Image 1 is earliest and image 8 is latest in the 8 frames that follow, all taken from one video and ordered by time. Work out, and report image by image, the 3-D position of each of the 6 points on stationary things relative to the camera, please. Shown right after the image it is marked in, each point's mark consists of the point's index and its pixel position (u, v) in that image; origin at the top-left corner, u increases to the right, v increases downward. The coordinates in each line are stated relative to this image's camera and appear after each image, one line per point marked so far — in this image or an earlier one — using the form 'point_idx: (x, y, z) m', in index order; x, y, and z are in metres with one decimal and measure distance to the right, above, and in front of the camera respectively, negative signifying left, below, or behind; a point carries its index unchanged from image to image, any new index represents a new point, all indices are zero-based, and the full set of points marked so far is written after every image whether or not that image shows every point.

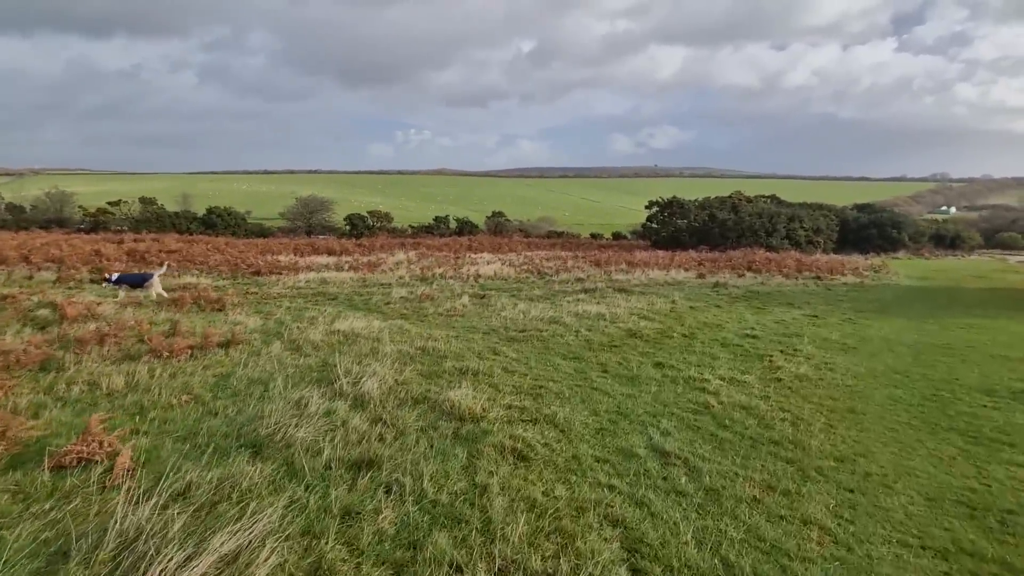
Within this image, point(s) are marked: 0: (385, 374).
0: (-1.7, -1.1, +6.8) m
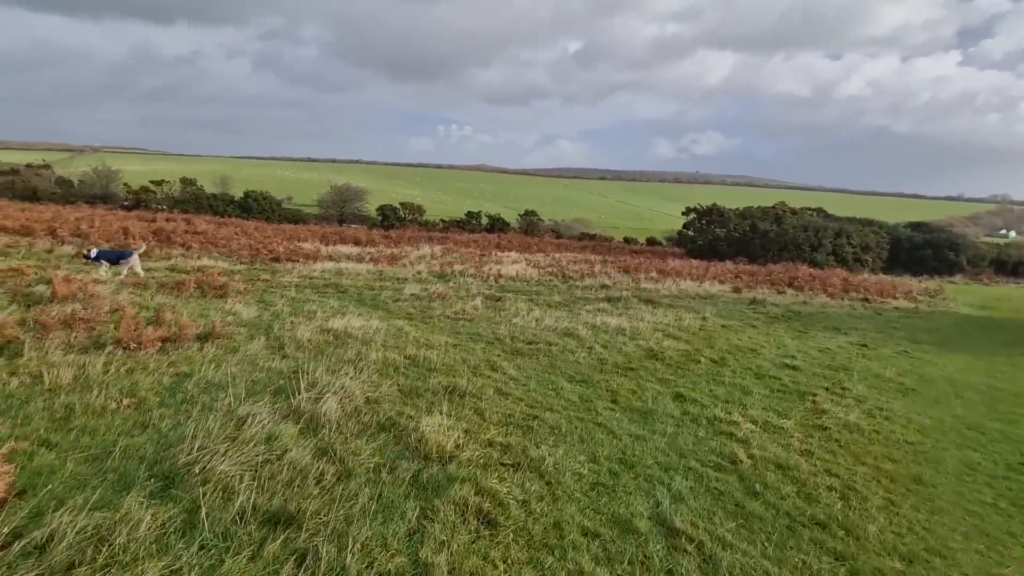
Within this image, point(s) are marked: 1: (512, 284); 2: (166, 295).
0: (-1.8, -1.2, +5.9) m
1: (0.0, +0.1, +19.2) m
2: (-8.2, -0.2, +12.4) m
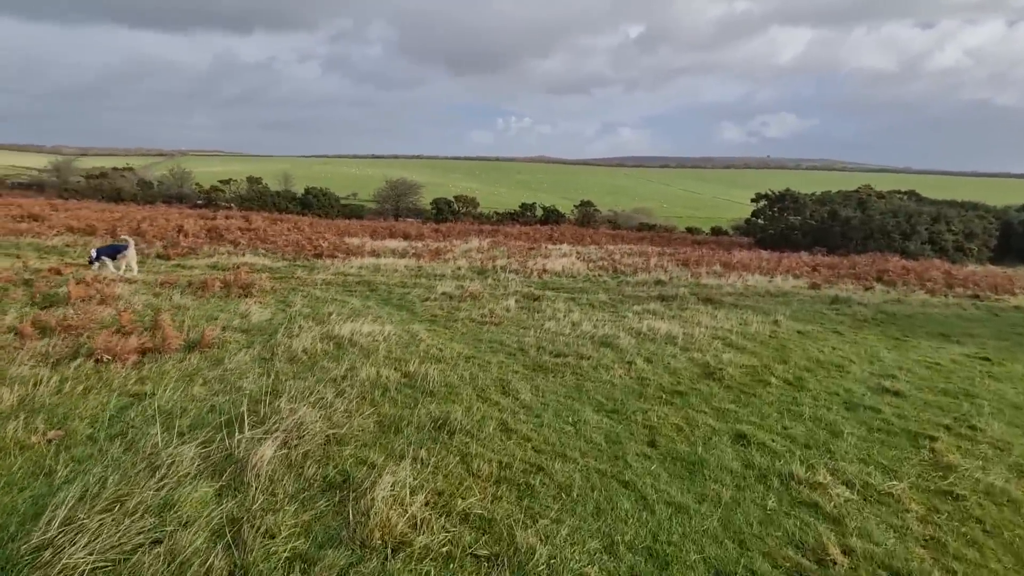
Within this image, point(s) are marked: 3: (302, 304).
0: (-1.8, -1.3, +4.7) m
1: (+1.5, +0.3, +17.7) m
2: (-7.5, -0.2, +11.9) m
3: (-4.9, -0.4, +12.1) m
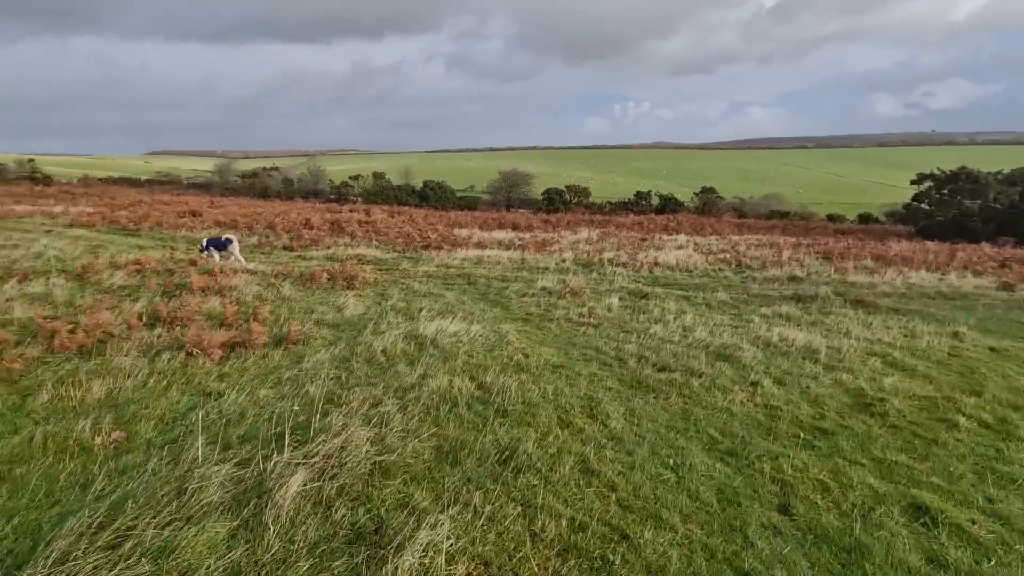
0: (-1.2, -1.3, +4.1) m
1: (+4.8, +0.4, +16.0) m
2: (-5.2, 0.0, +12.3) m
3: (-2.6, -0.2, +12.0) m
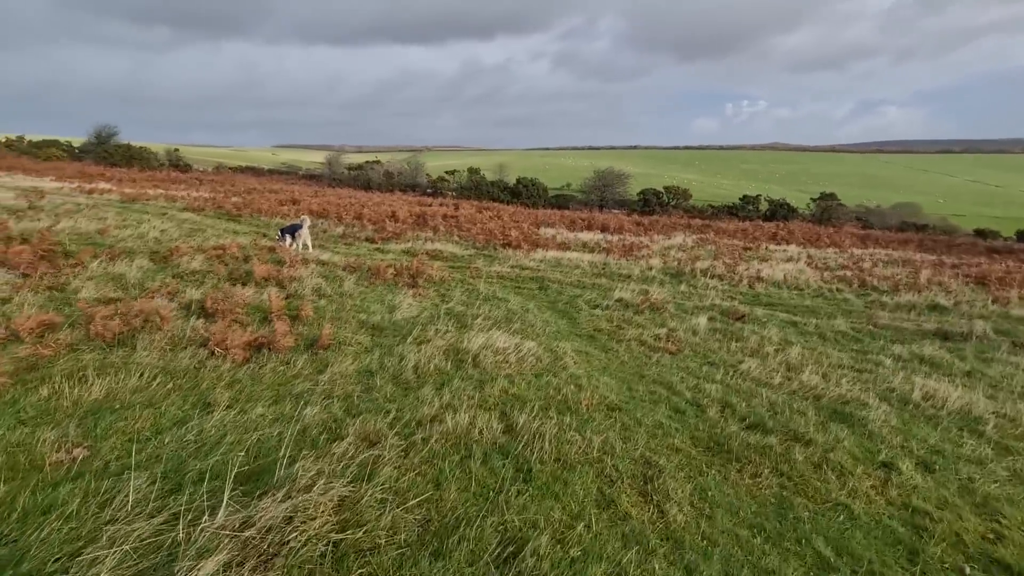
0: (-1.2, -1.4, +3.1) m
1: (+6.9, -0.1, +13.8) m
2: (-3.6, +0.1, +11.9) m
3: (-1.1, -0.3, +11.1) m
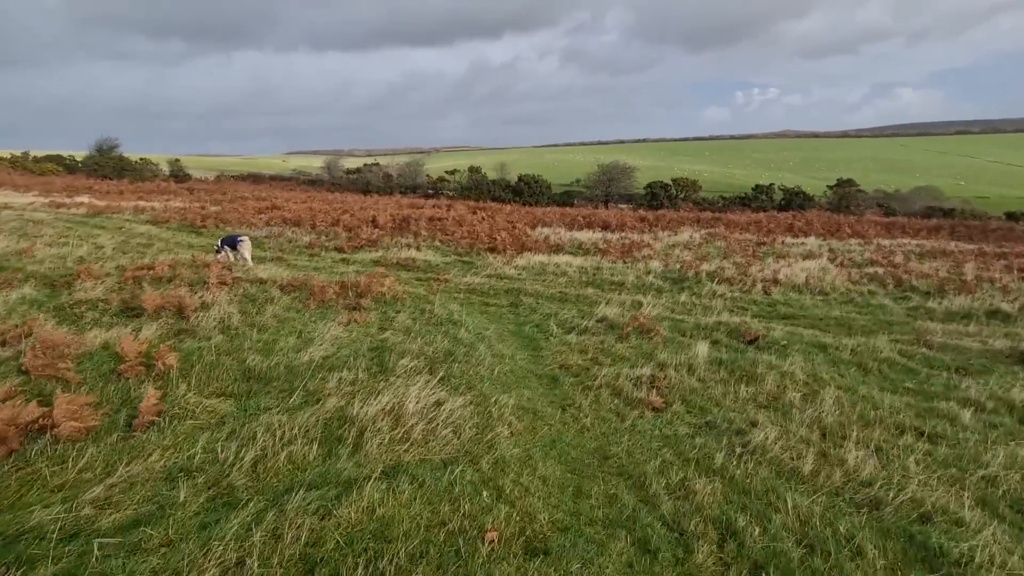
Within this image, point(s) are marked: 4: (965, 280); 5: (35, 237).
0: (-2.1, -1.8, +0.9) m
1: (+6.2, -0.3, +11.4) m
2: (-4.4, -0.4, +9.8) m
3: (-1.9, -0.7, +9.0) m
4: (+11.8, +0.2, +13.5) m
5: (-15.6, +1.7, +17.0) m
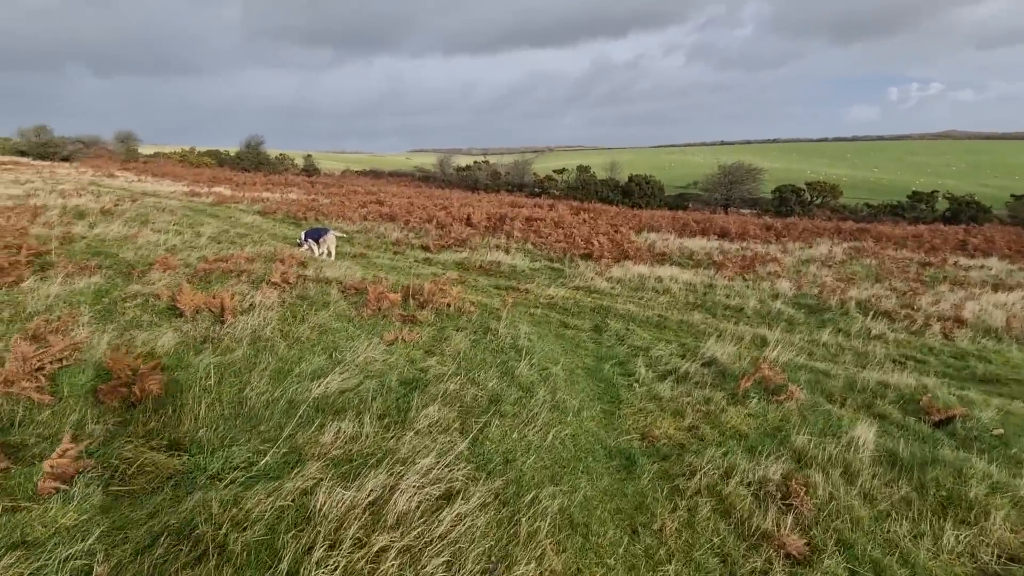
0: (-2.8, -2.0, -0.4) m
1: (+7.6, -1.0, +8.2) m
2: (-3.1, -0.5, +8.7) m
3: (-0.9, -0.9, +7.4) m
4: (+13.5, -0.9, +9.1) m
5: (-12.5, +2.2, +17.9) m
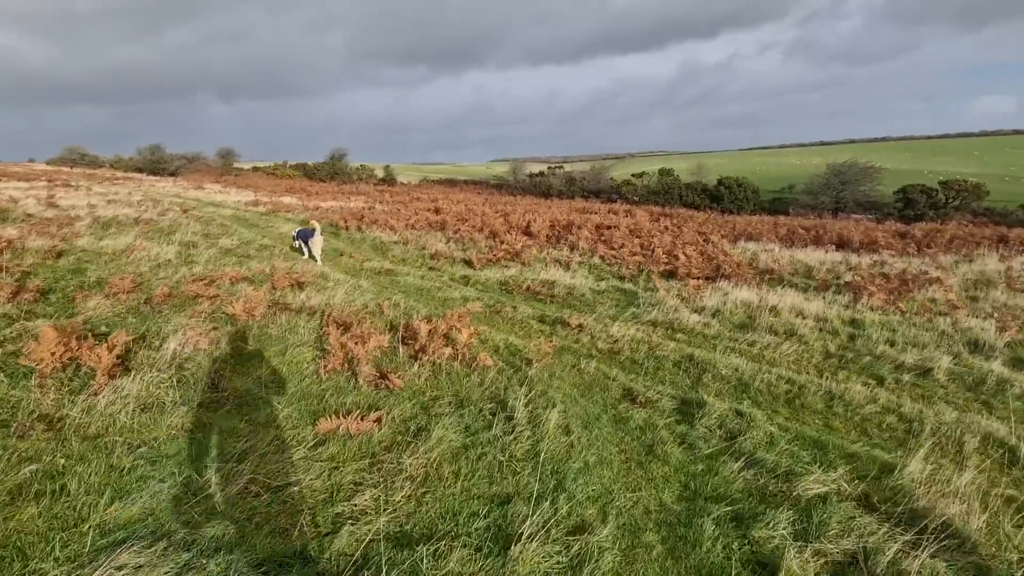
0: (-3.8, -2.4, -3.4) m
1: (+7.7, -1.7, +3.6) m
2: (-2.8, -1.0, +5.7) m
3: (-0.8, -1.4, +4.1) m
4: (+13.7, -1.6, +3.6) m
5: (-10.6, +1.7, +16.3) m
